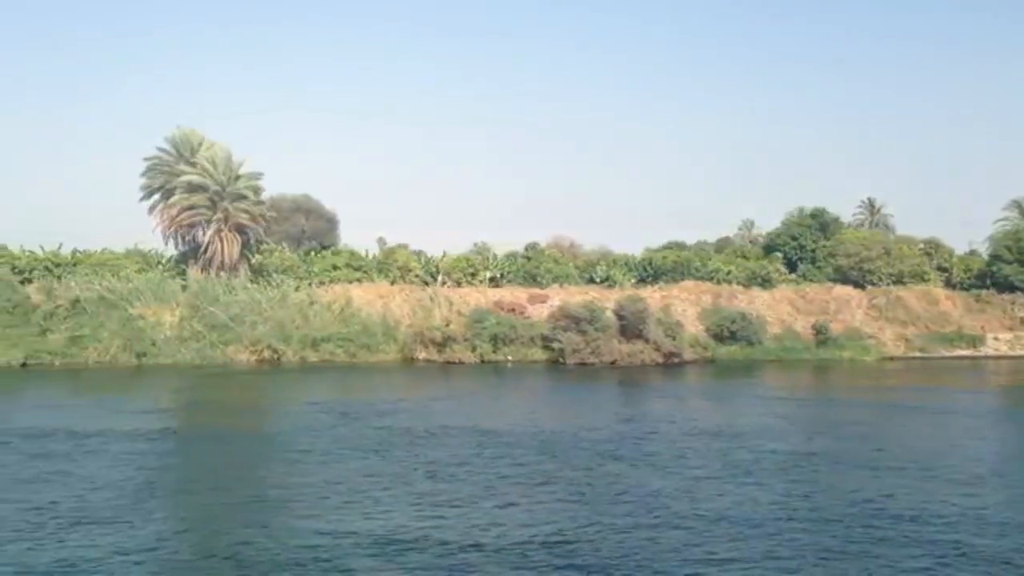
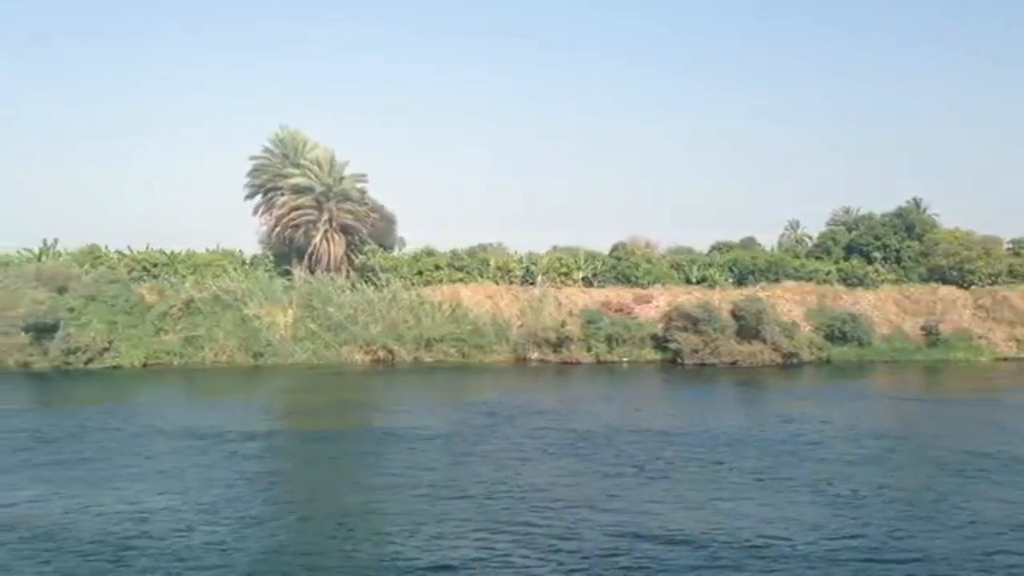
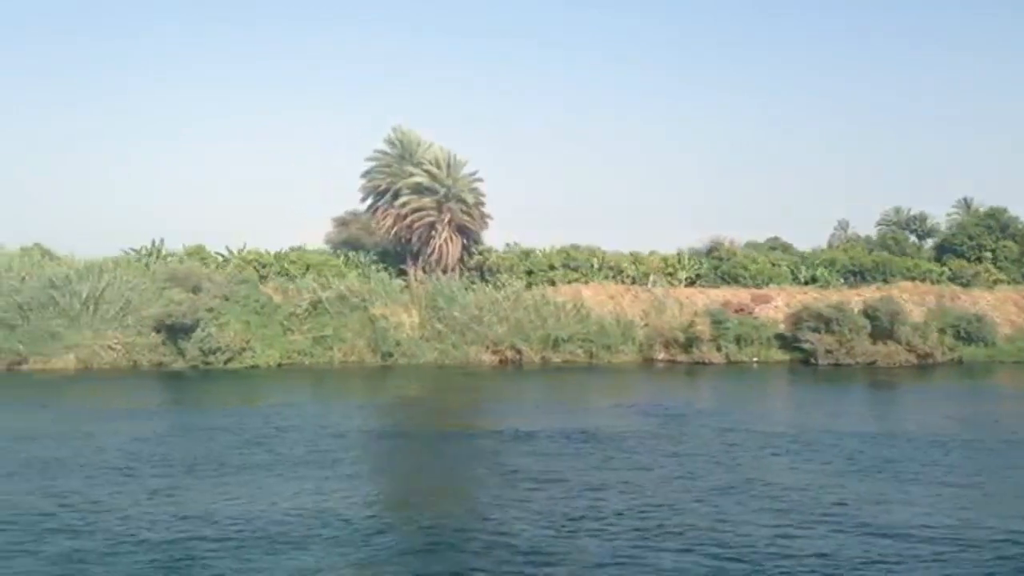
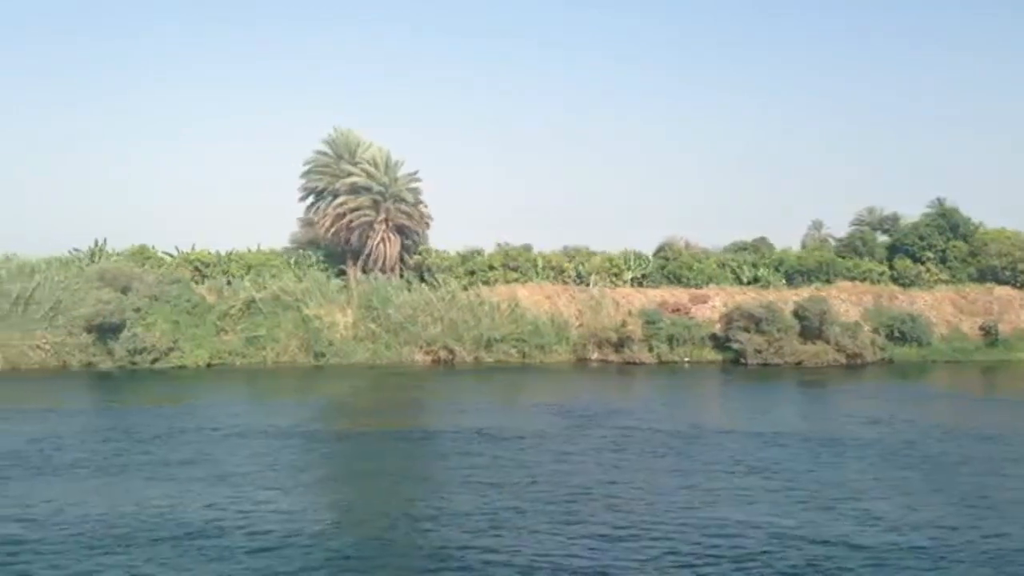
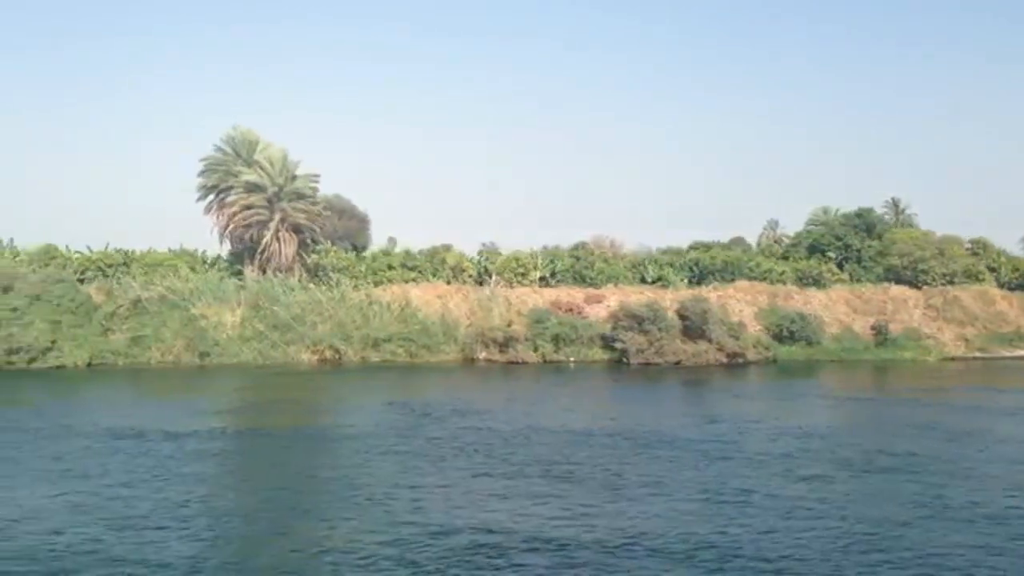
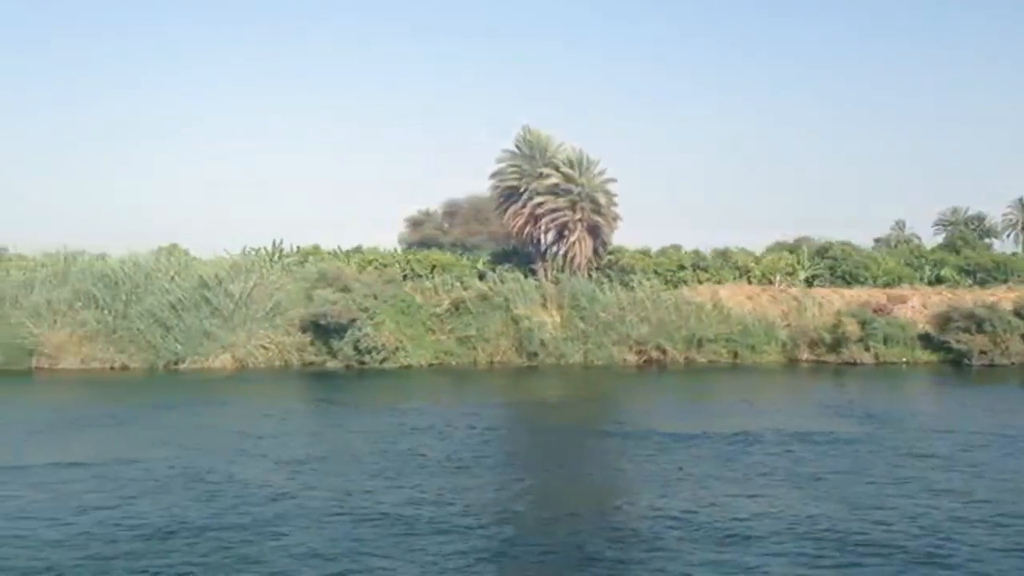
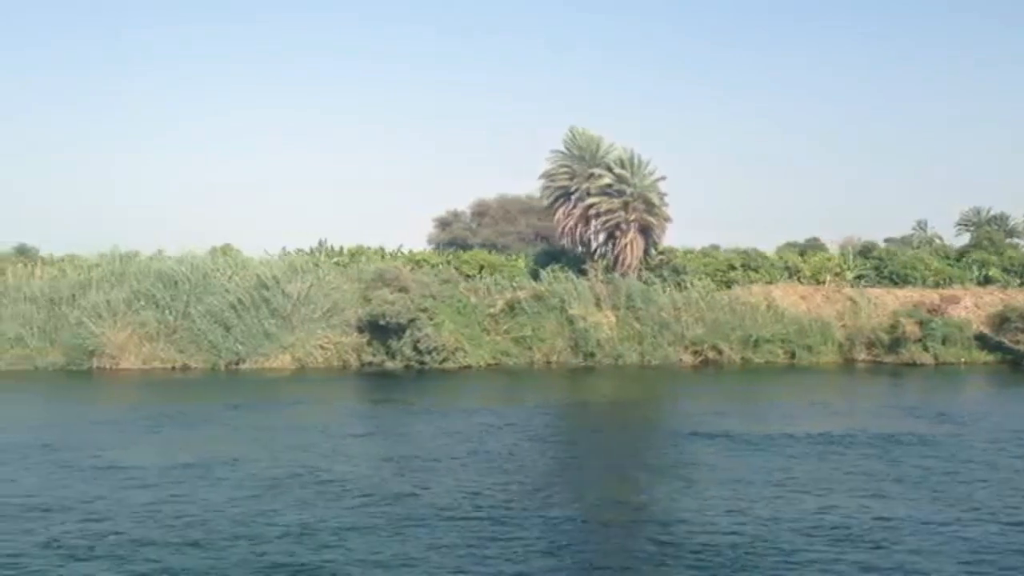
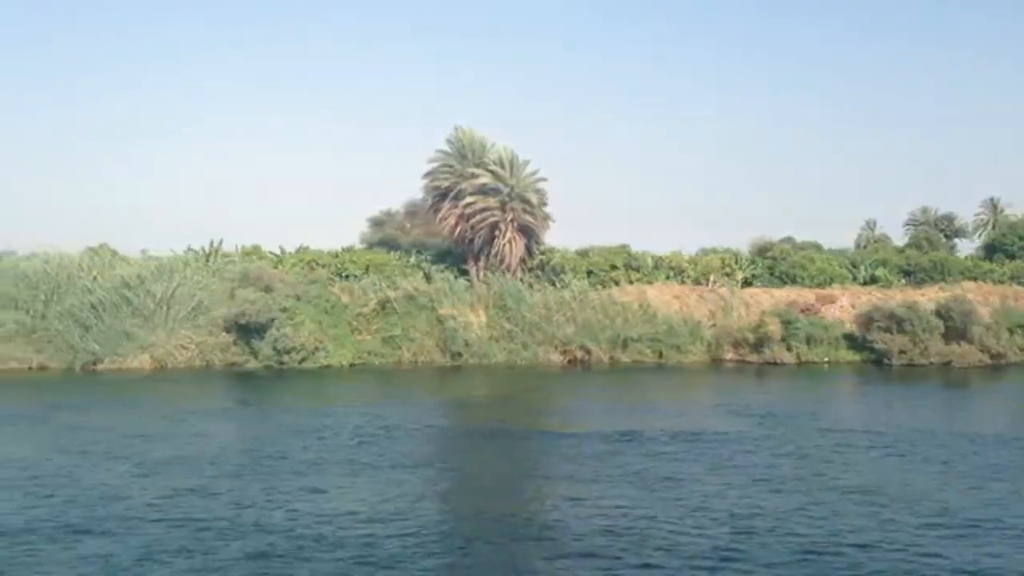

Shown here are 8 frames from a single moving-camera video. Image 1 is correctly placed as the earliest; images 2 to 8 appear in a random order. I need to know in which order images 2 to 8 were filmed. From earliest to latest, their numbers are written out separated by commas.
5, 2, 4, 3, 8, 6, 7
